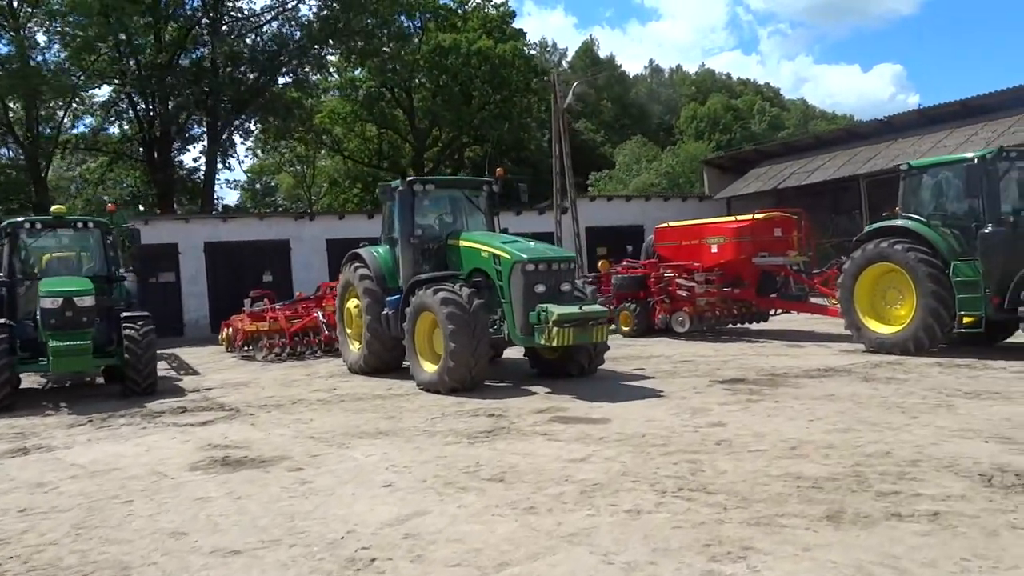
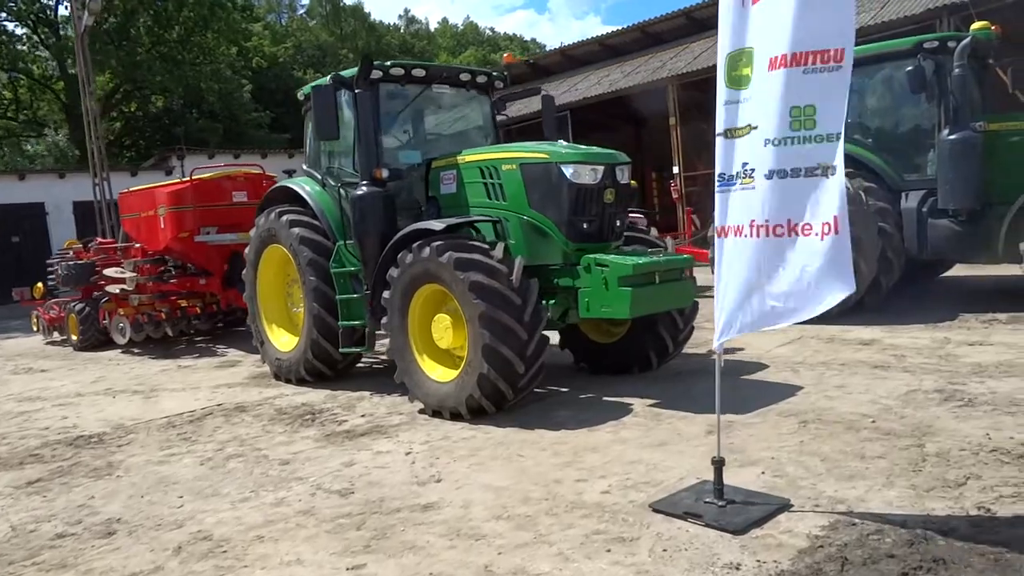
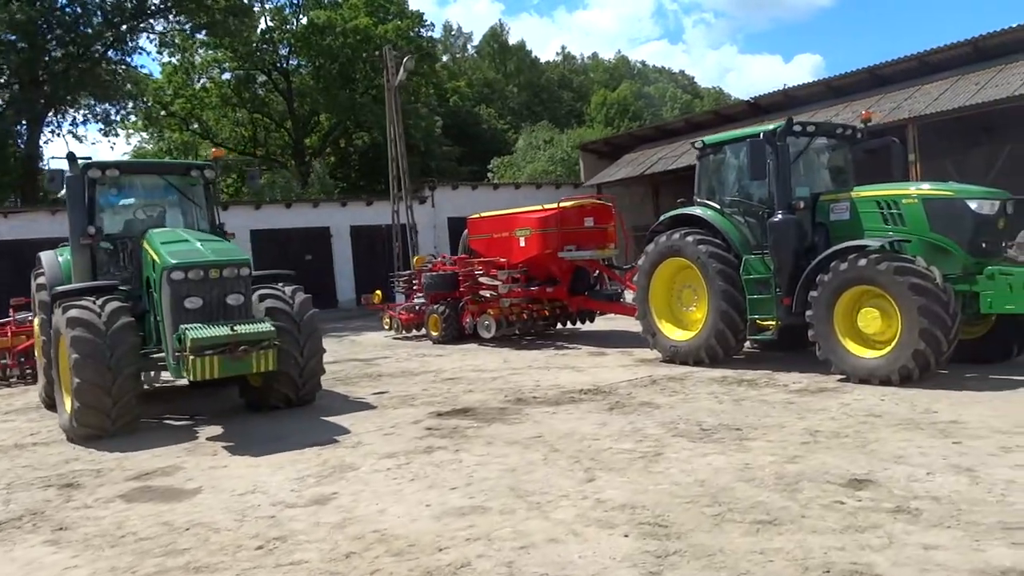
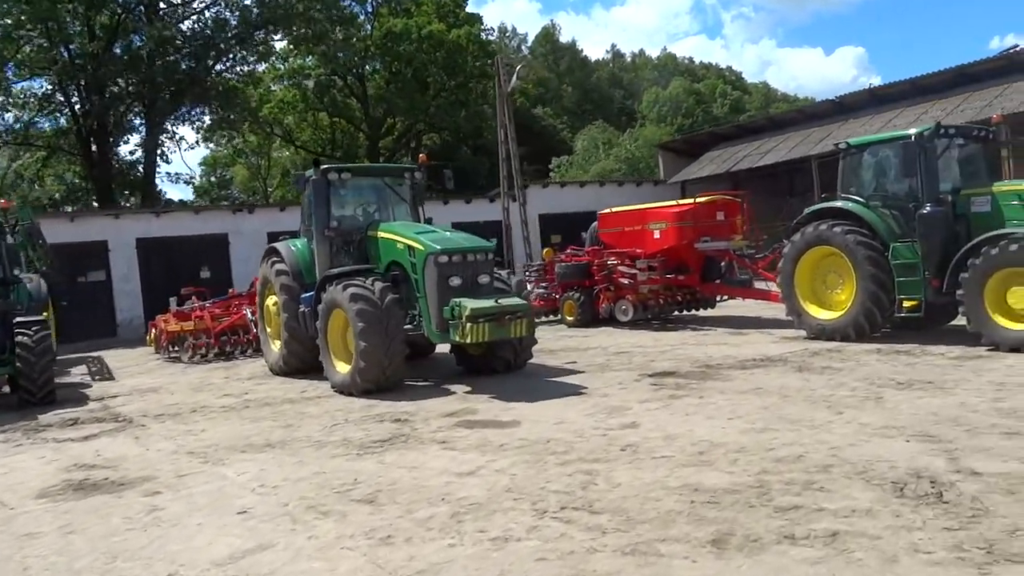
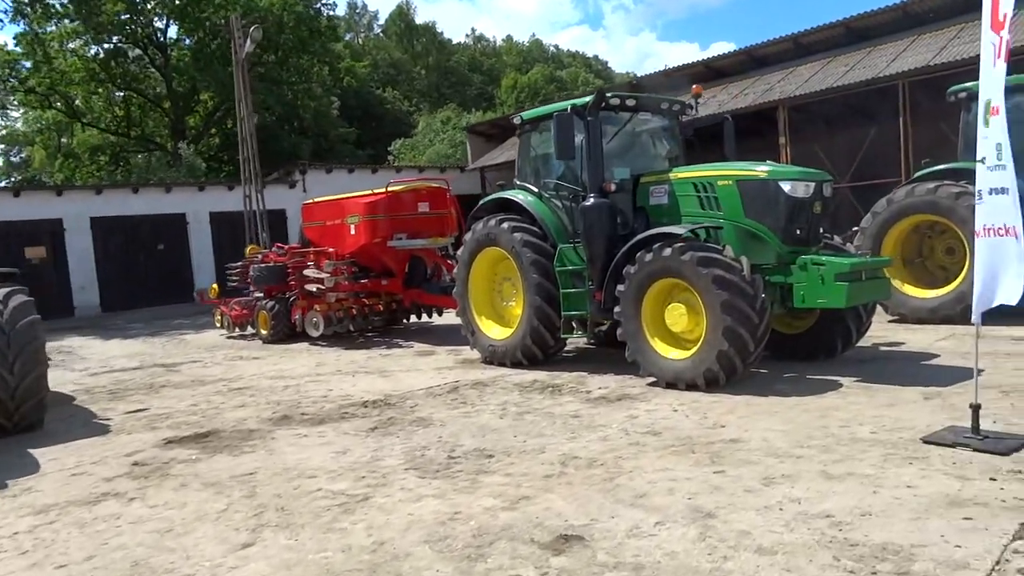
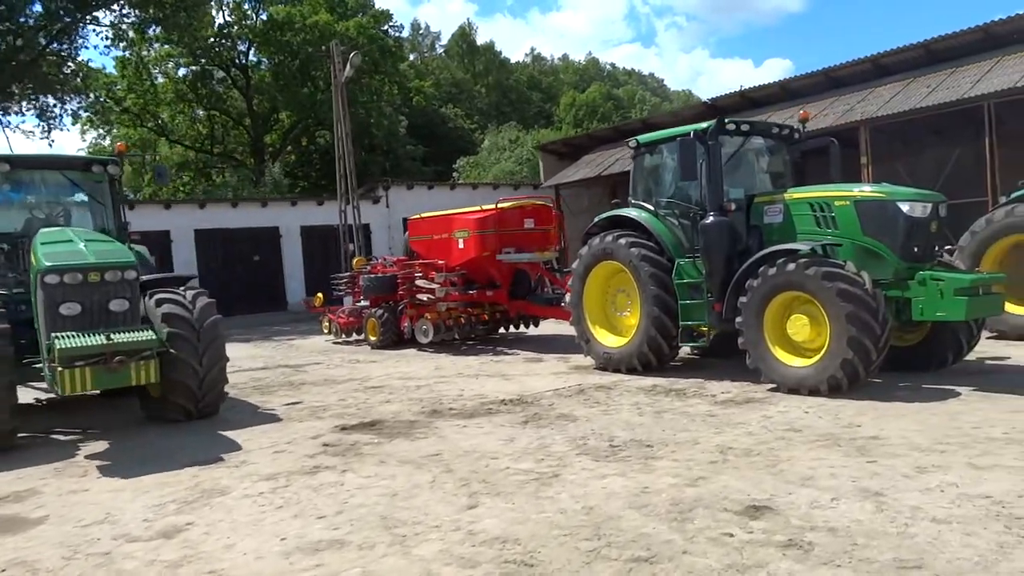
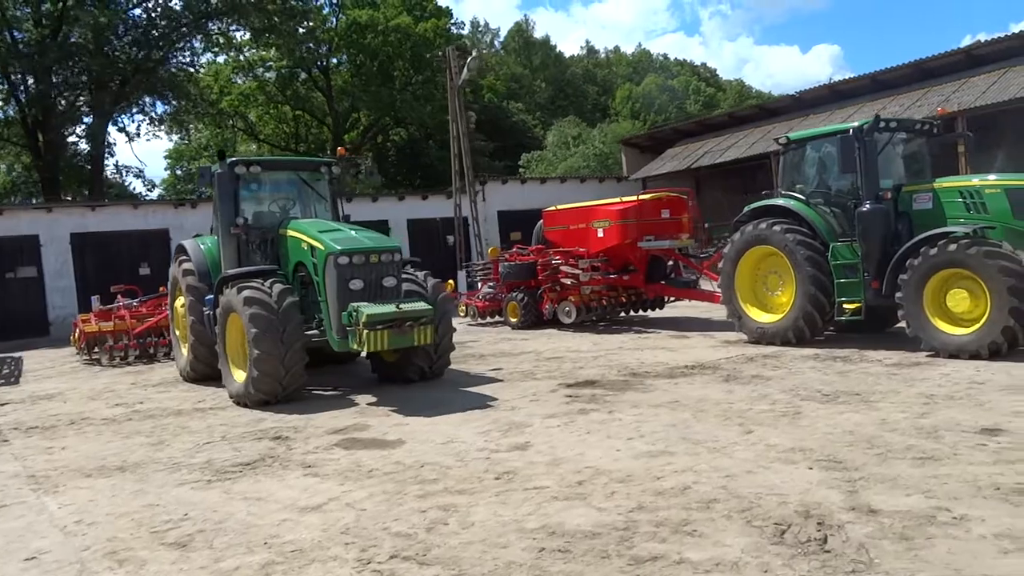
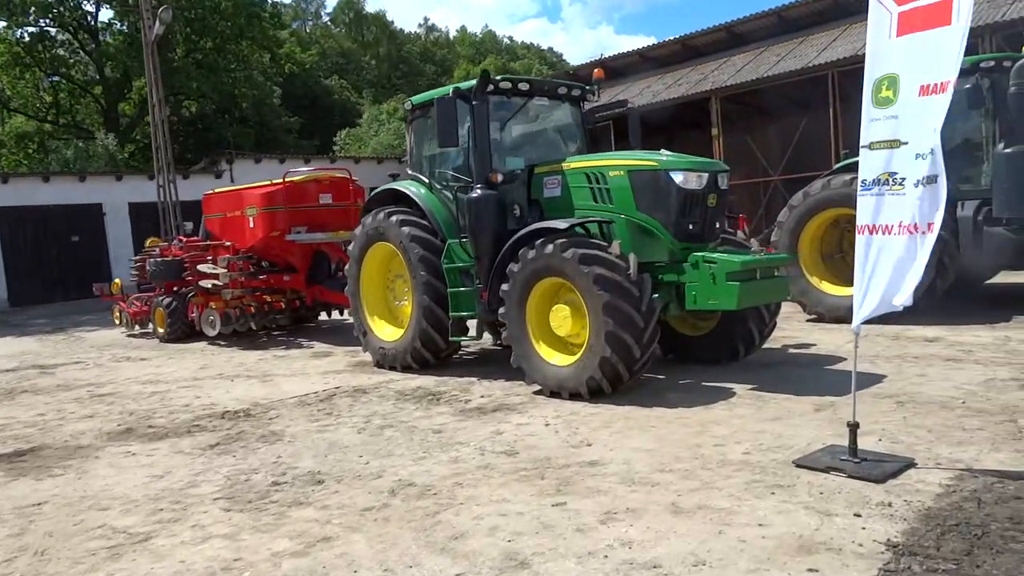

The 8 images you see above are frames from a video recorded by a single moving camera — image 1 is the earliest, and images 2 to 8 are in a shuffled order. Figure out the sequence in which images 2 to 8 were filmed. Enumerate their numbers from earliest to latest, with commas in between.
4, 7, 3, 6, 5, 8, 2
